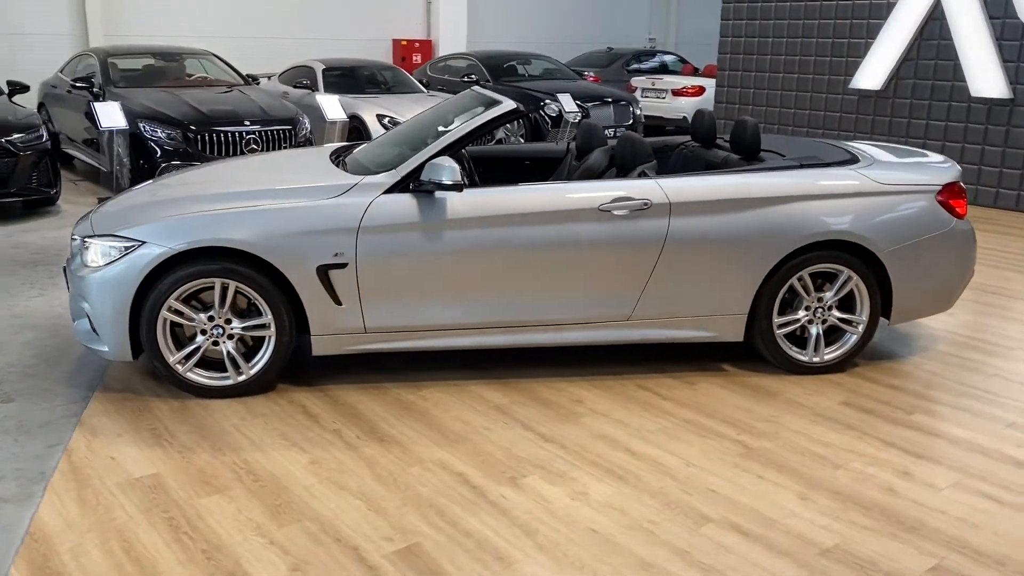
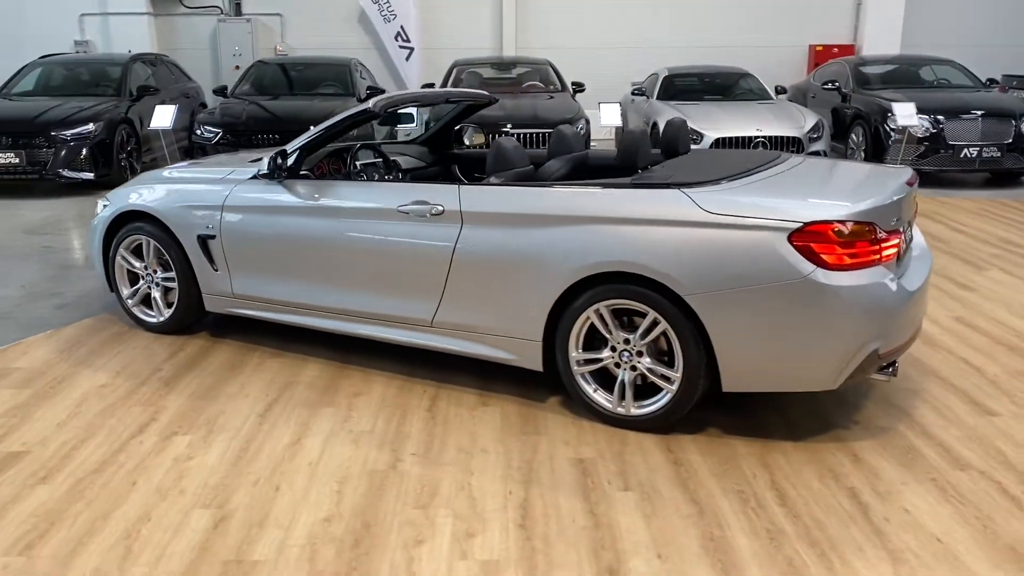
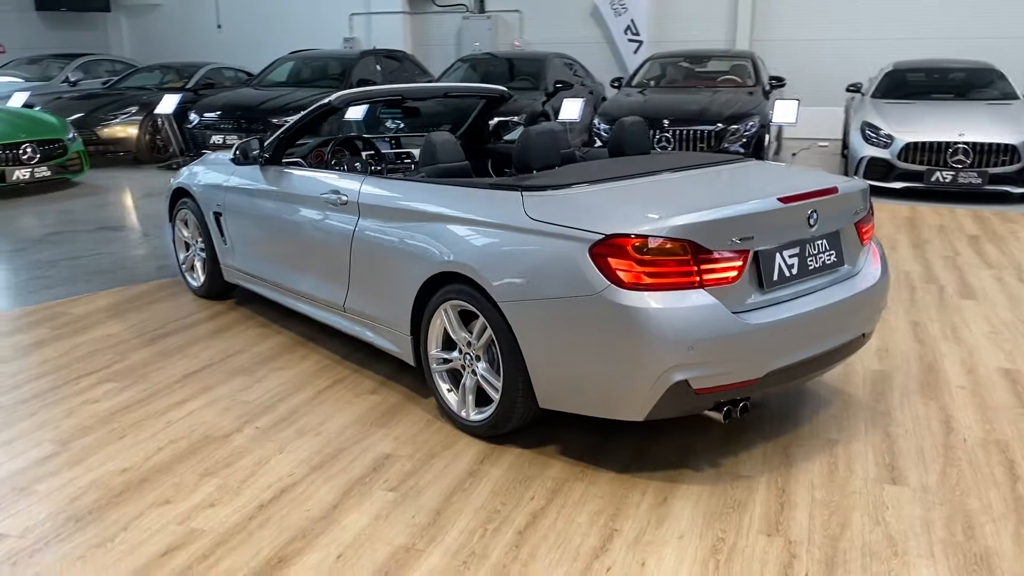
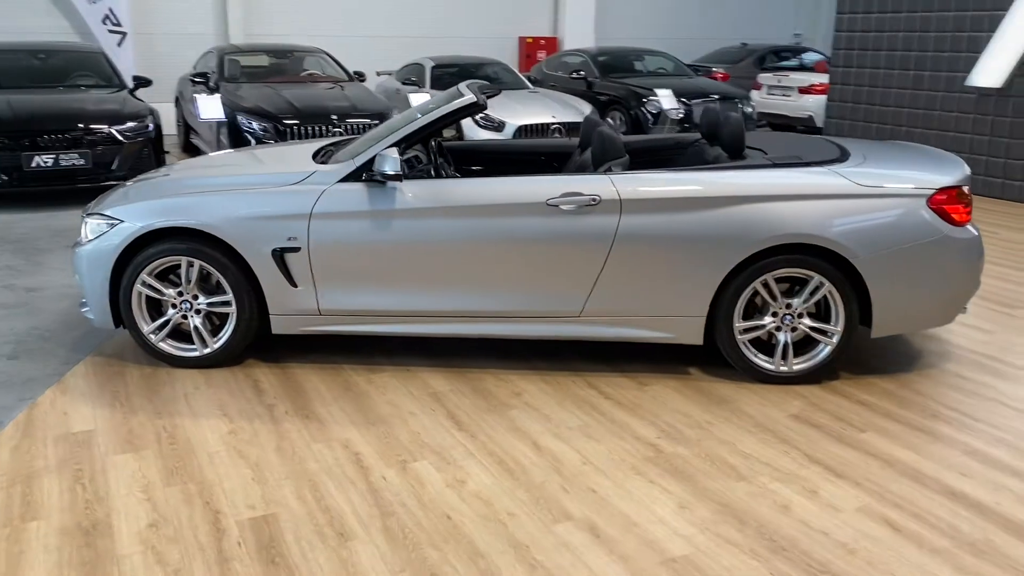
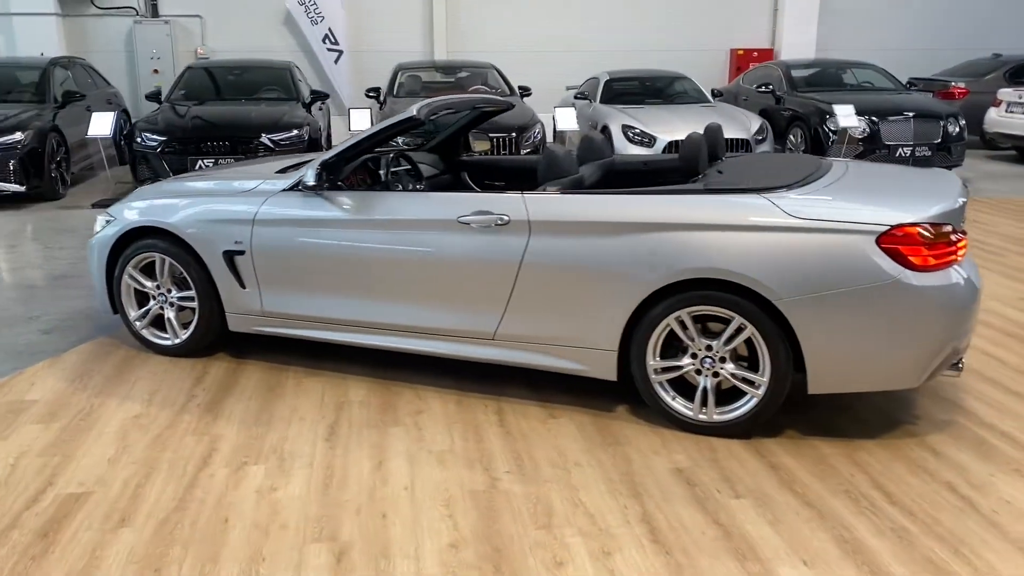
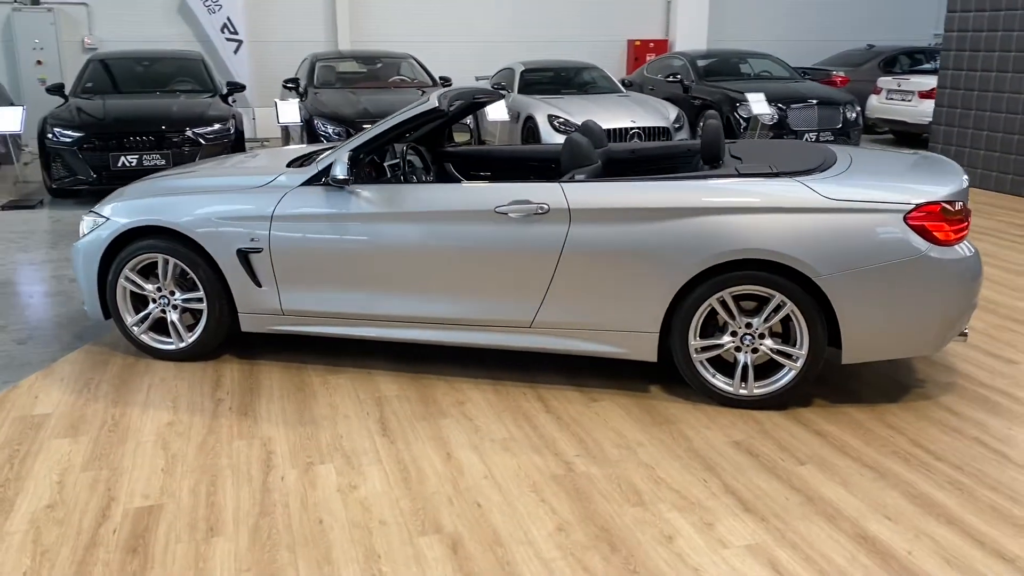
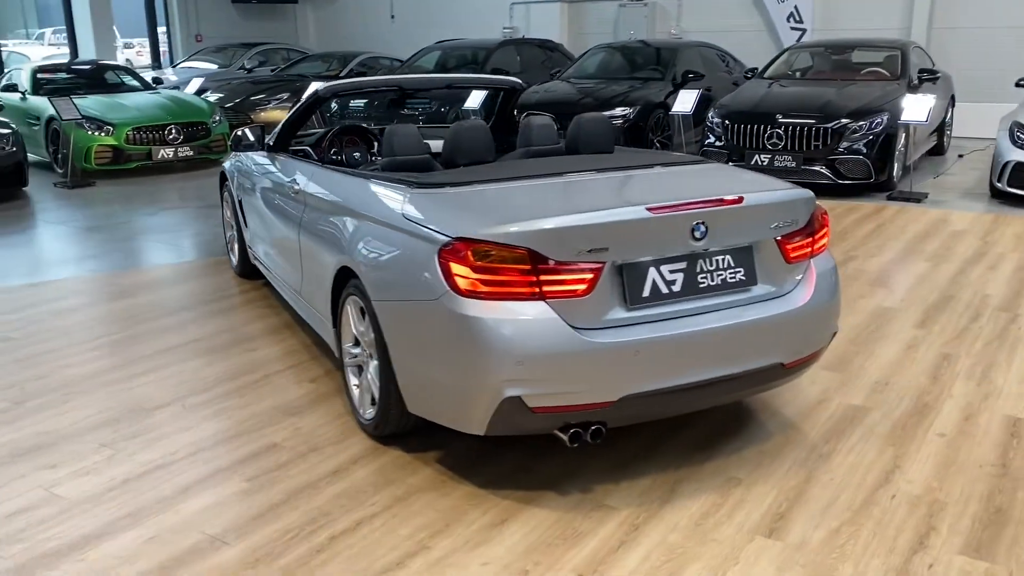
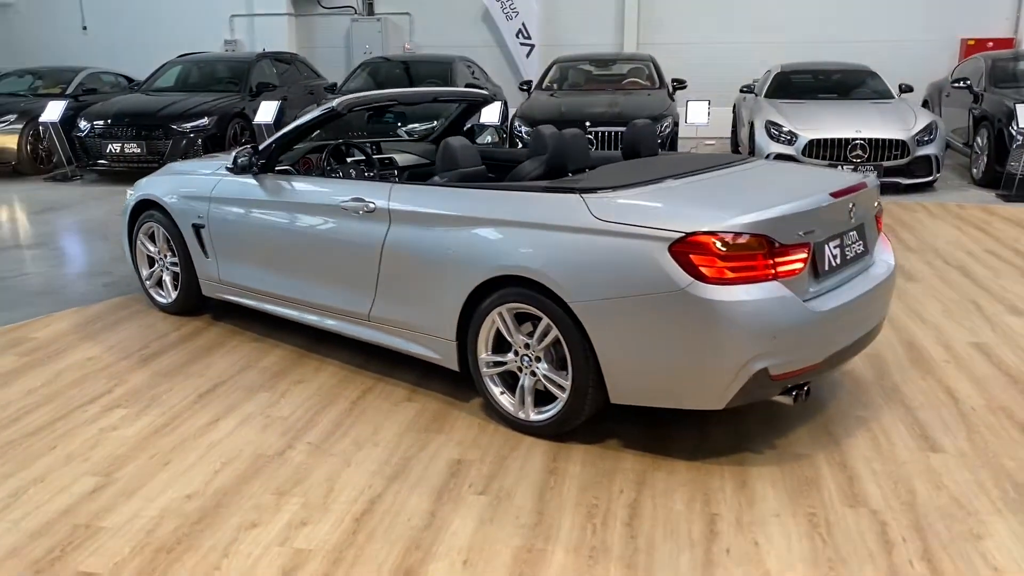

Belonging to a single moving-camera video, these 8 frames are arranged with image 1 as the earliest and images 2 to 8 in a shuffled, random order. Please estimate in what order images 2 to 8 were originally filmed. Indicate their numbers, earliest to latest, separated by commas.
4, 6, 5, 2, 8, 3, 7
